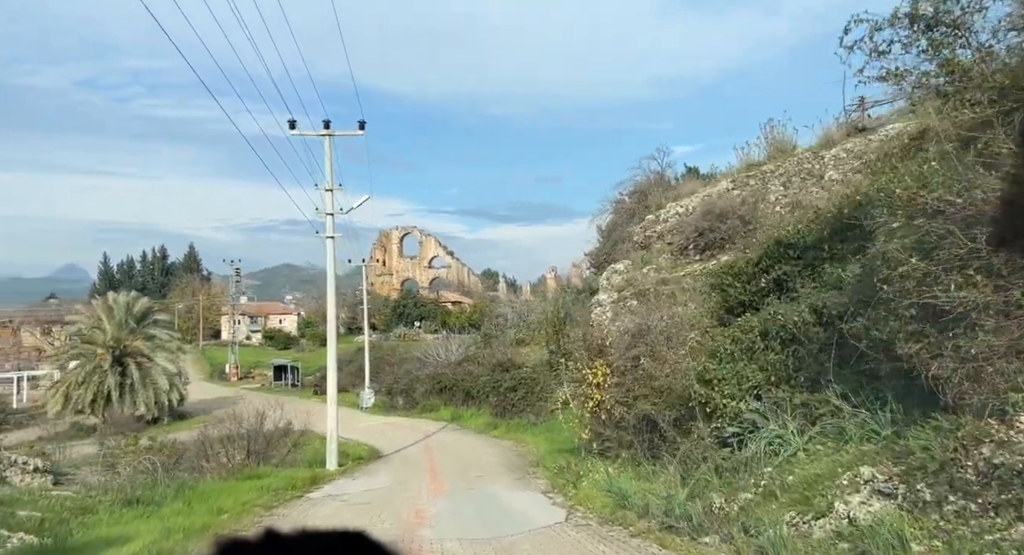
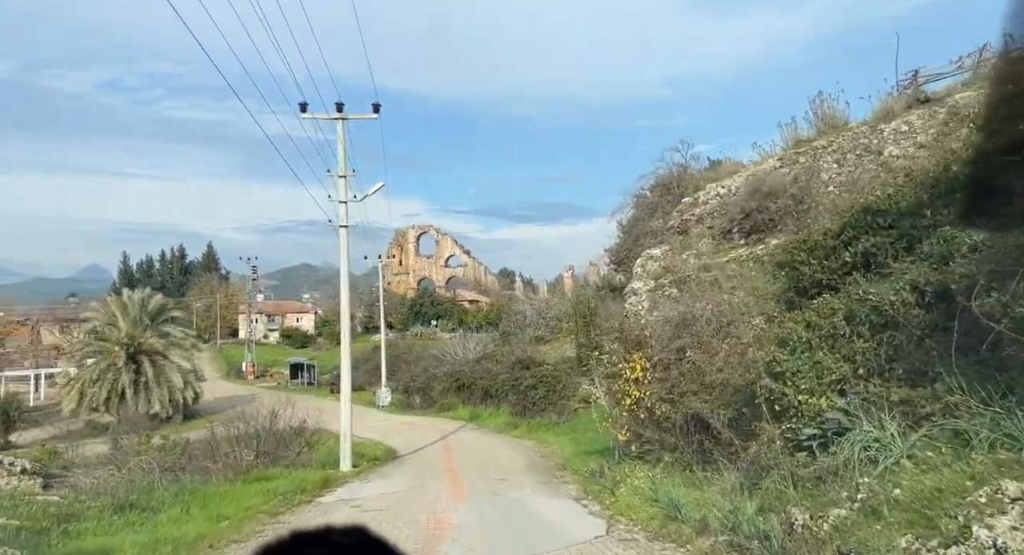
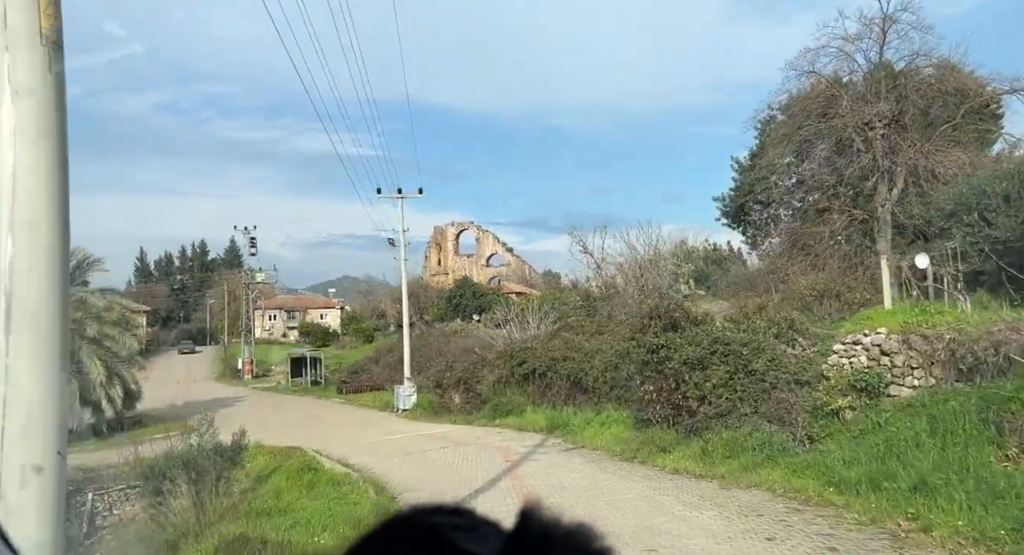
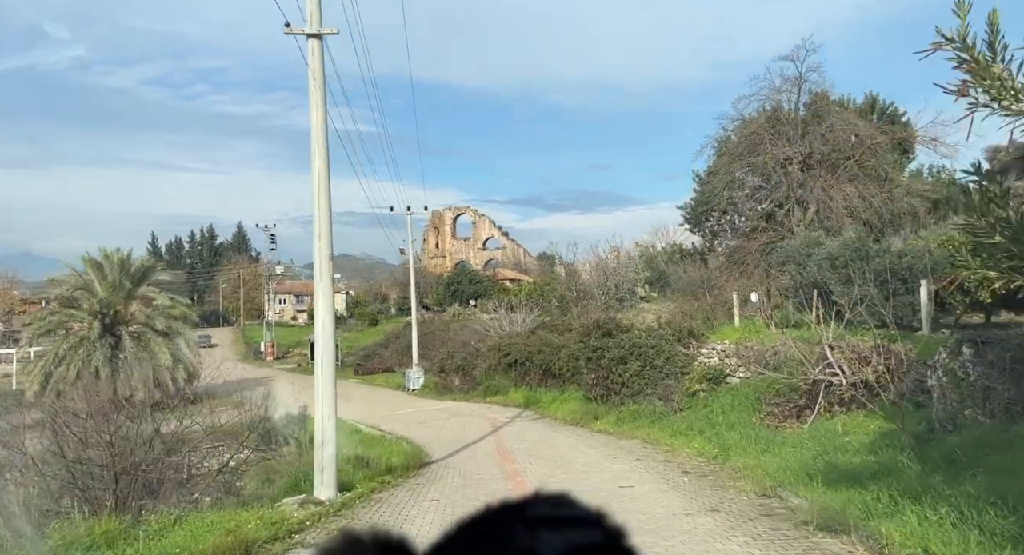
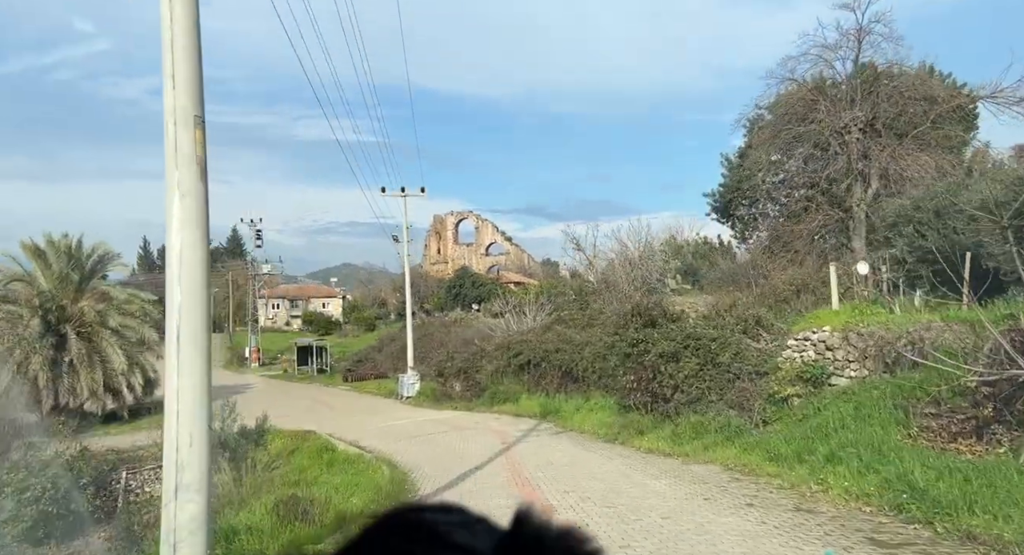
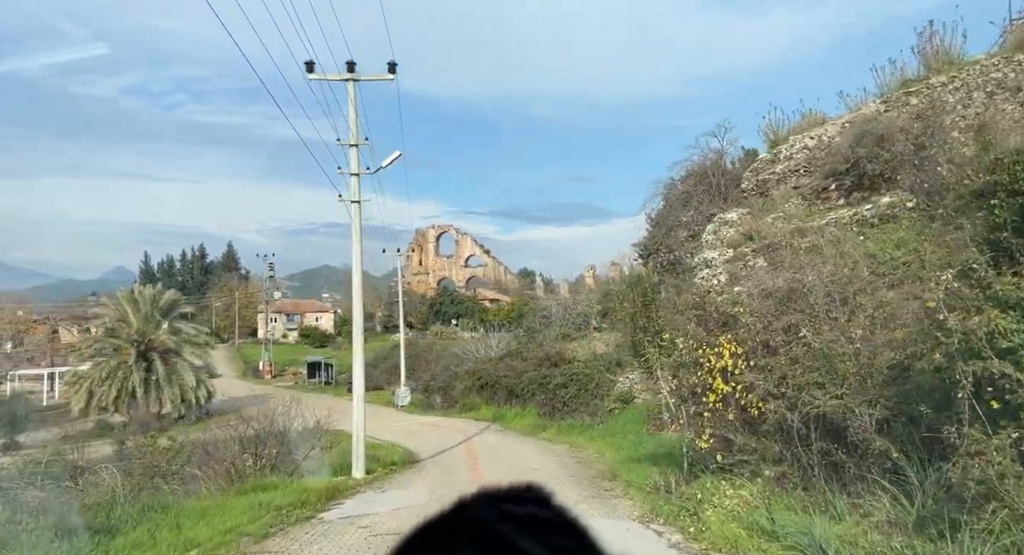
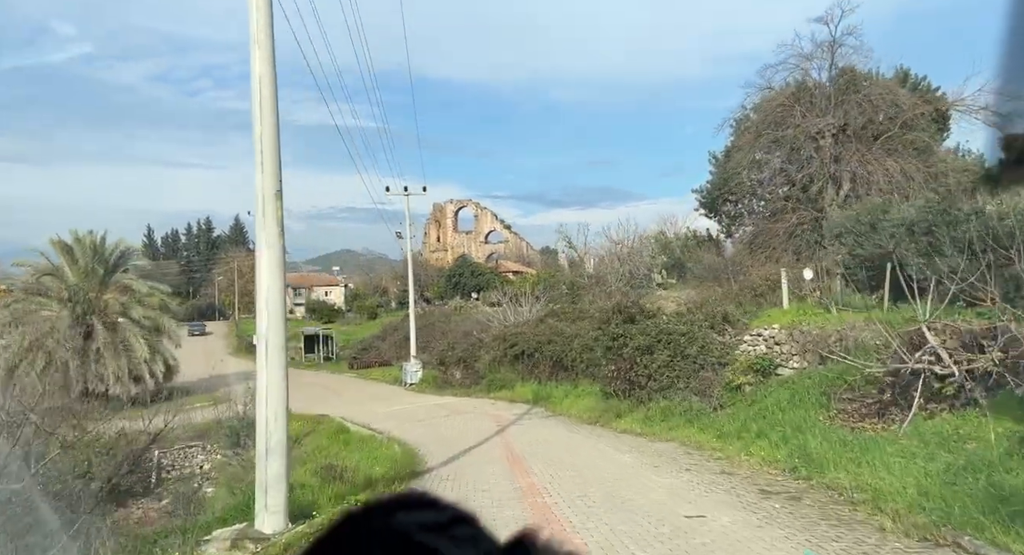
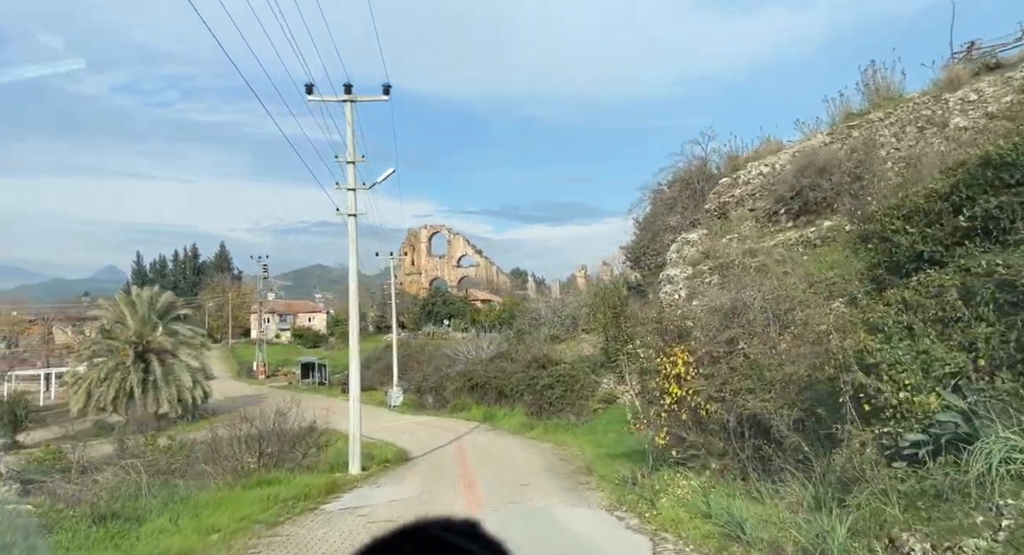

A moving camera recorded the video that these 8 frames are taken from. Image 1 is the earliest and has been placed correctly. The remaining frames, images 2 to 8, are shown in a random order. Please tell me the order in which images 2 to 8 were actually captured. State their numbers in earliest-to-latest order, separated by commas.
2, 8, 6, 4, 7, 5, 3
